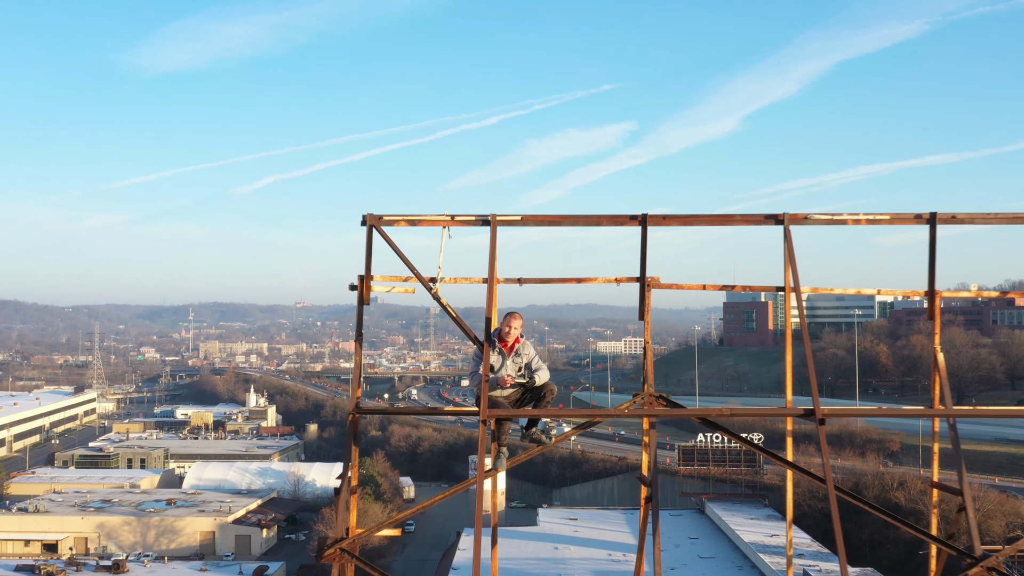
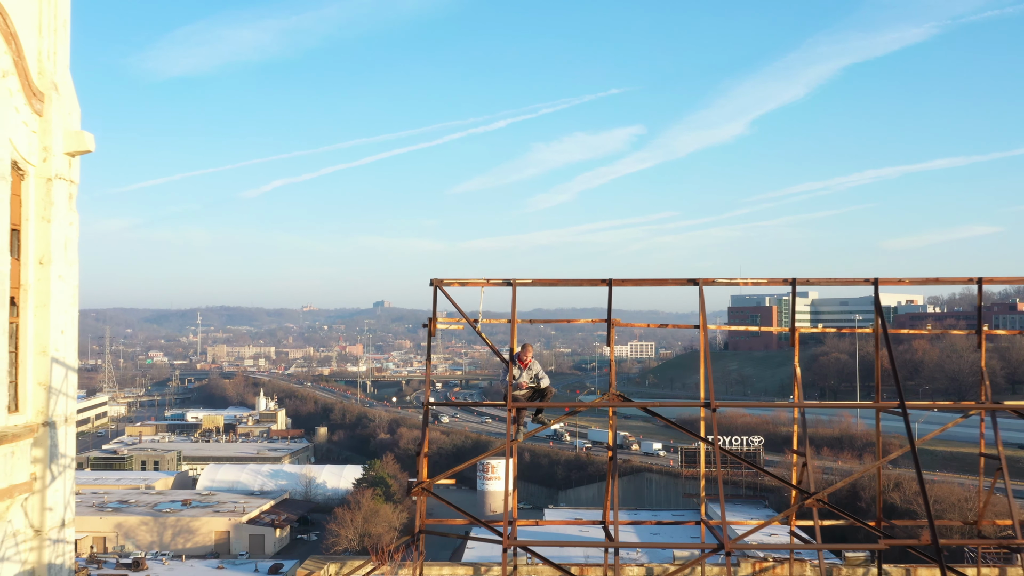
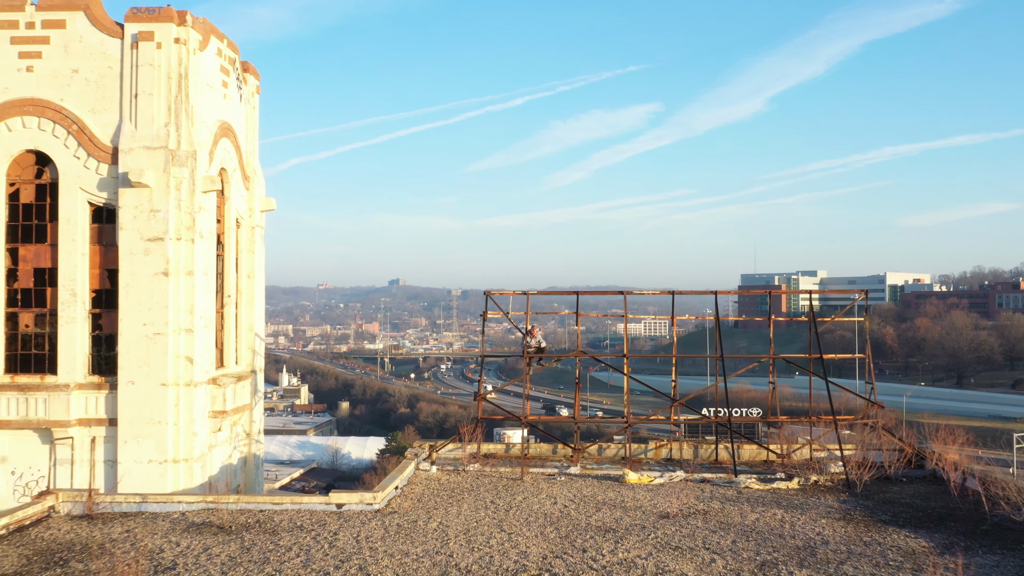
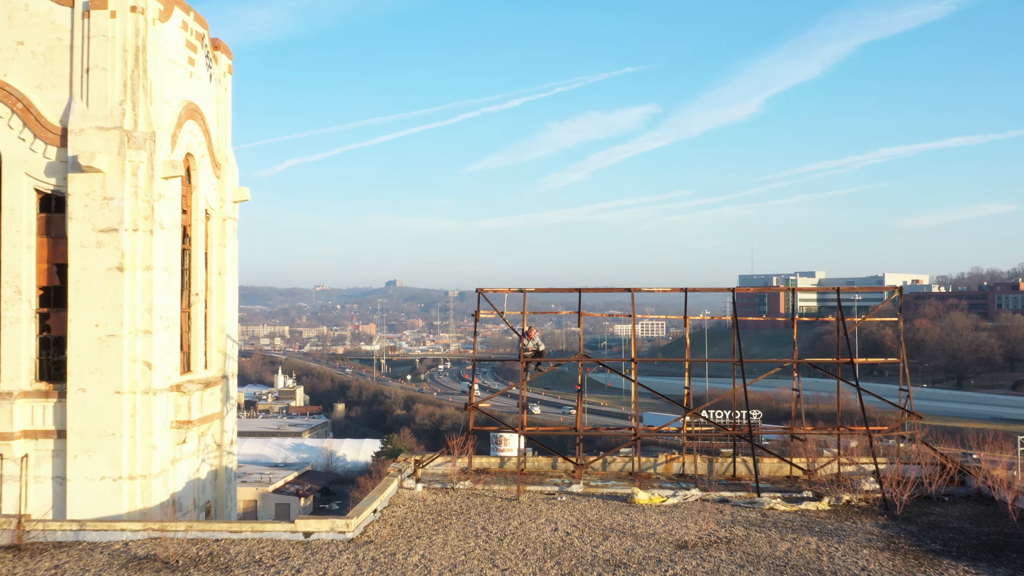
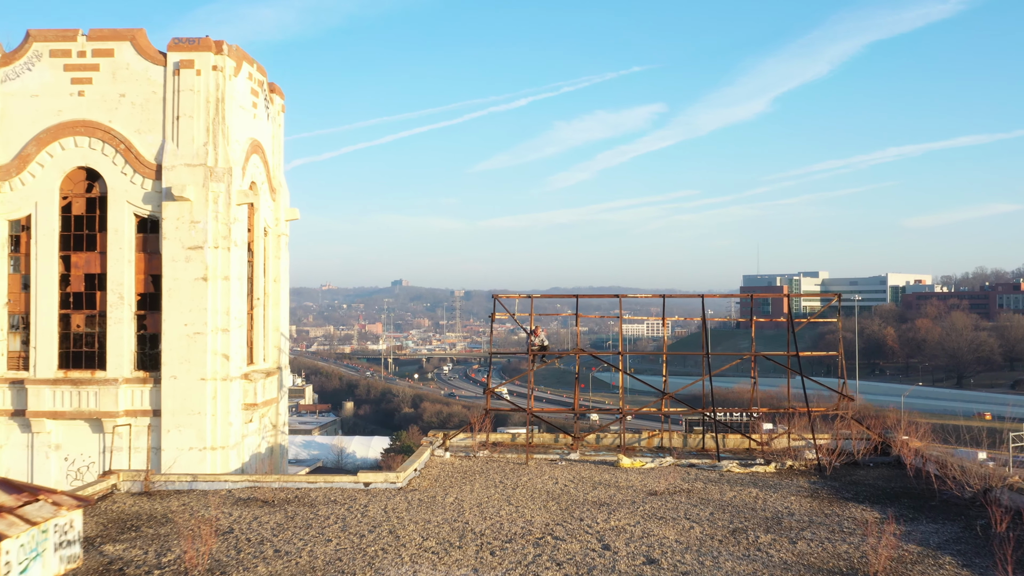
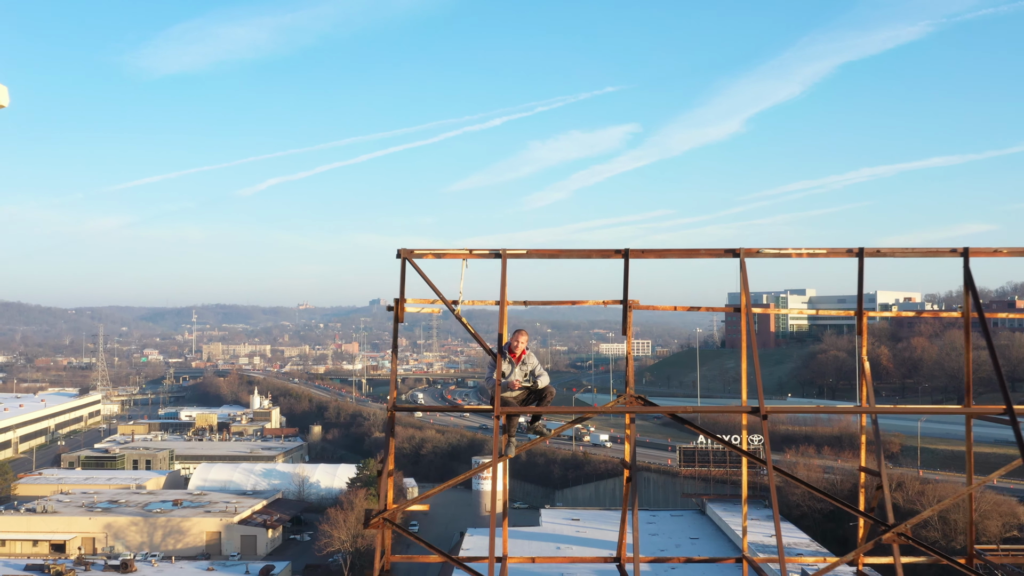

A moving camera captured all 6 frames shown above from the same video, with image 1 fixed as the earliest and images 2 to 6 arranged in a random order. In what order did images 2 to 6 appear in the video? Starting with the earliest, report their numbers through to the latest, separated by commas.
6, 2, 4, 3, 5
